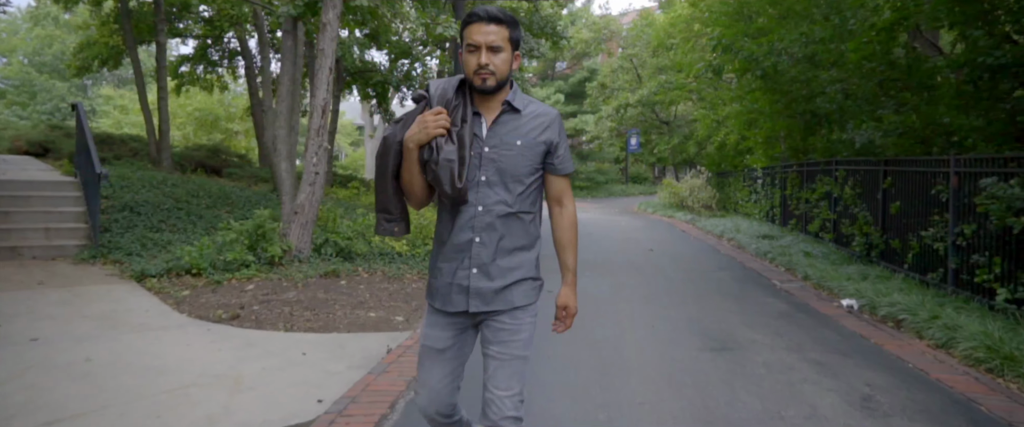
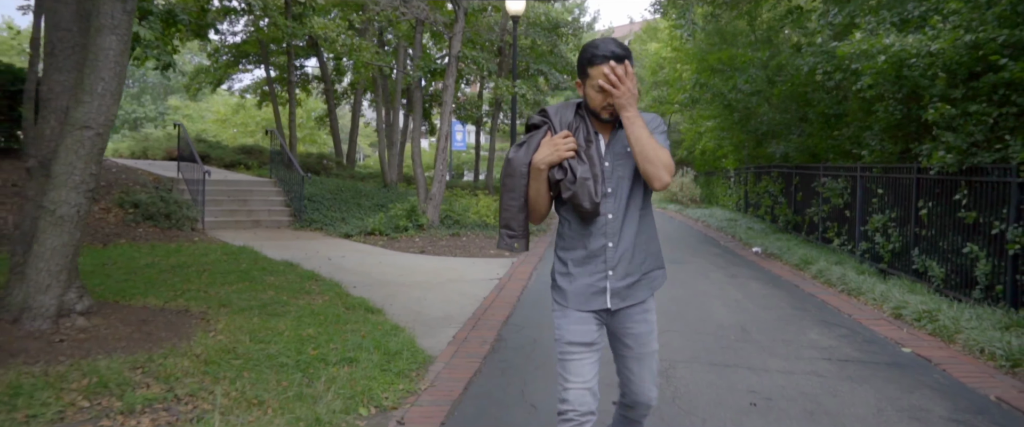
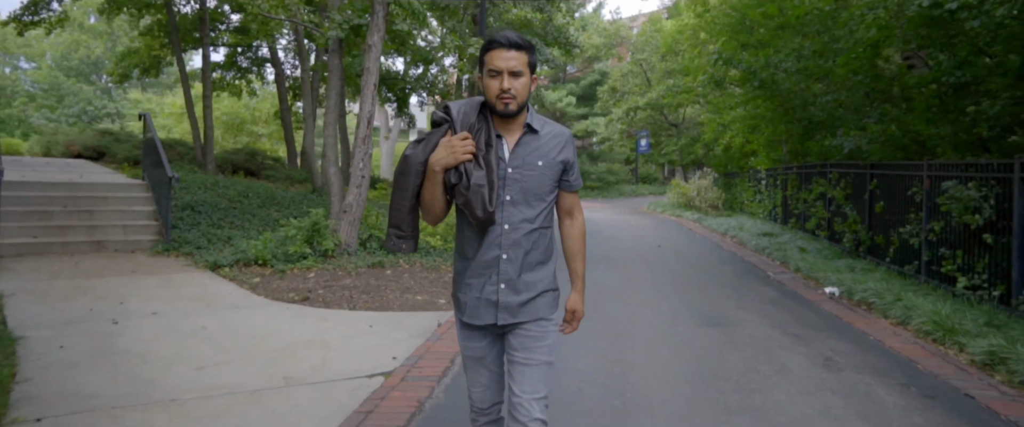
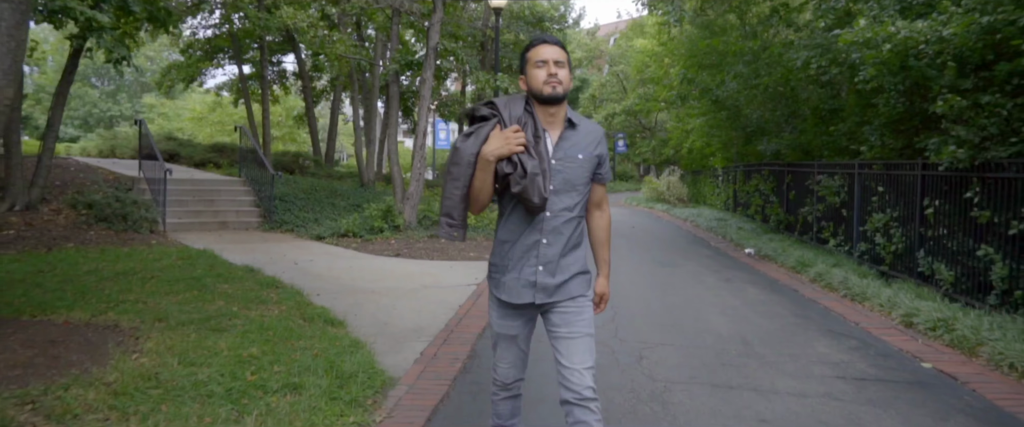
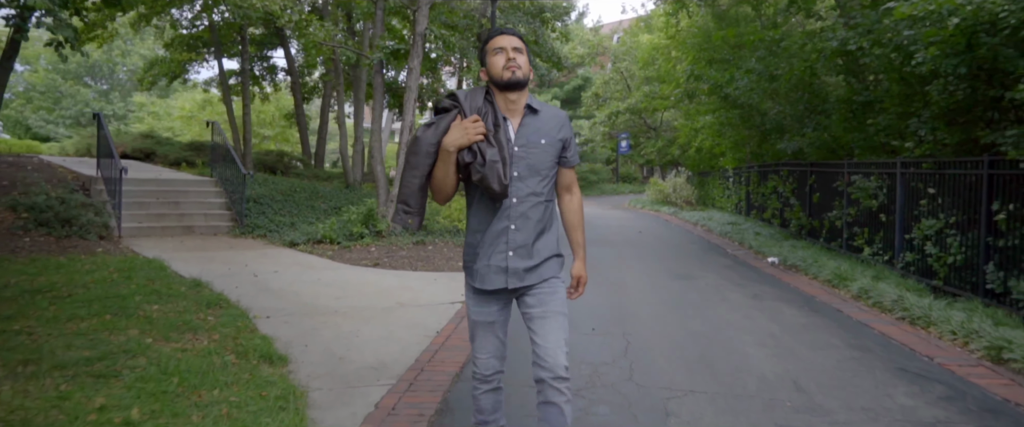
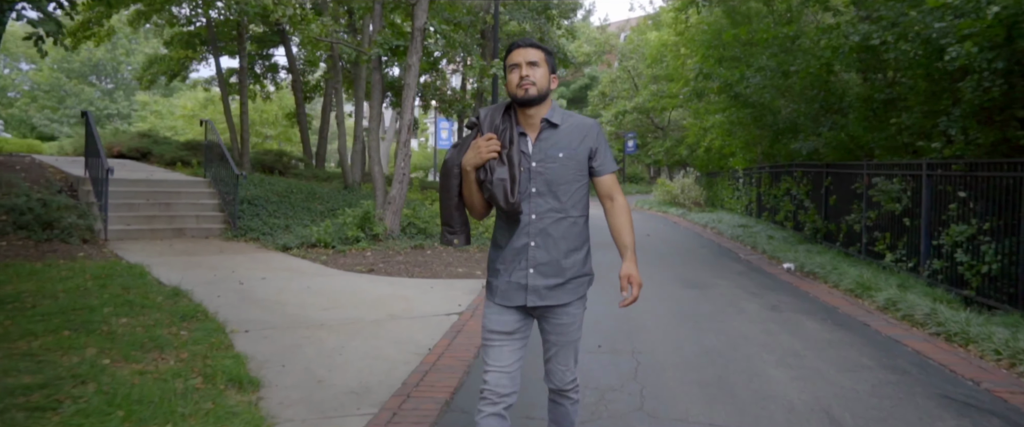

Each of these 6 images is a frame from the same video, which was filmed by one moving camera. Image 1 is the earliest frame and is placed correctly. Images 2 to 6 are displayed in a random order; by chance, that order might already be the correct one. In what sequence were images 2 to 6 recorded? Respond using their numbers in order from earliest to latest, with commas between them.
3, 6, 5, 4, 2
